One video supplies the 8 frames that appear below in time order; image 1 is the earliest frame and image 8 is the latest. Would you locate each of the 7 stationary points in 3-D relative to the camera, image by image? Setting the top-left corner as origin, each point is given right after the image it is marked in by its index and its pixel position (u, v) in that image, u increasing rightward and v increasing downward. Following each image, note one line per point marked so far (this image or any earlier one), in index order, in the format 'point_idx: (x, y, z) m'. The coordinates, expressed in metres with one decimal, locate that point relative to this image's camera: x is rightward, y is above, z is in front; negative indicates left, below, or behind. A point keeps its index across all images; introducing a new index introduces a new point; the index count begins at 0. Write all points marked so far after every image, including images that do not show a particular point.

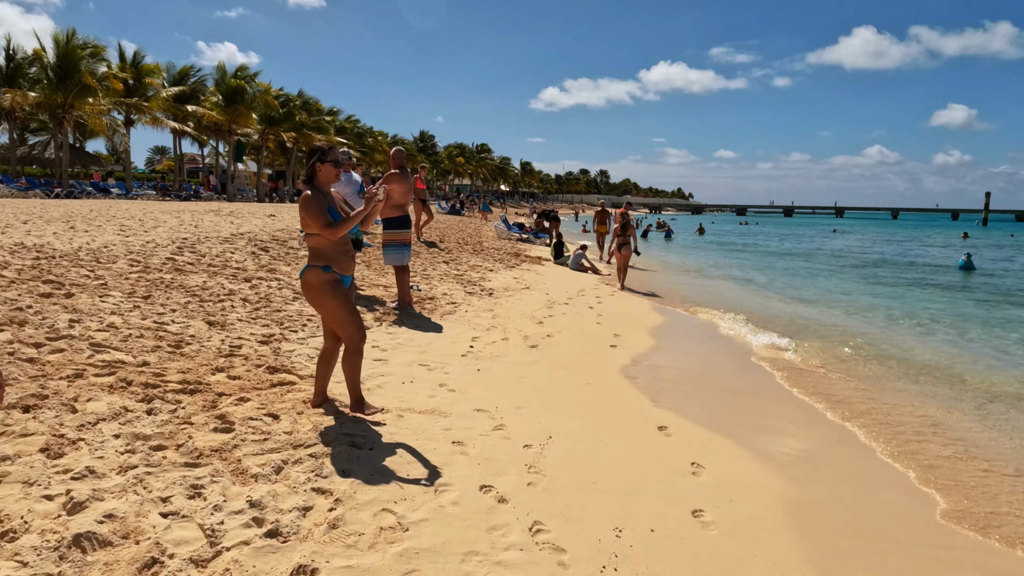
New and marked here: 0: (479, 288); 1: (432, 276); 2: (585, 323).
0: (-0.5, 0.0, +9.3) m
1: (-1.2, +0.1, +9.4) m
2: (+0.8, -0.4, +7.6) m
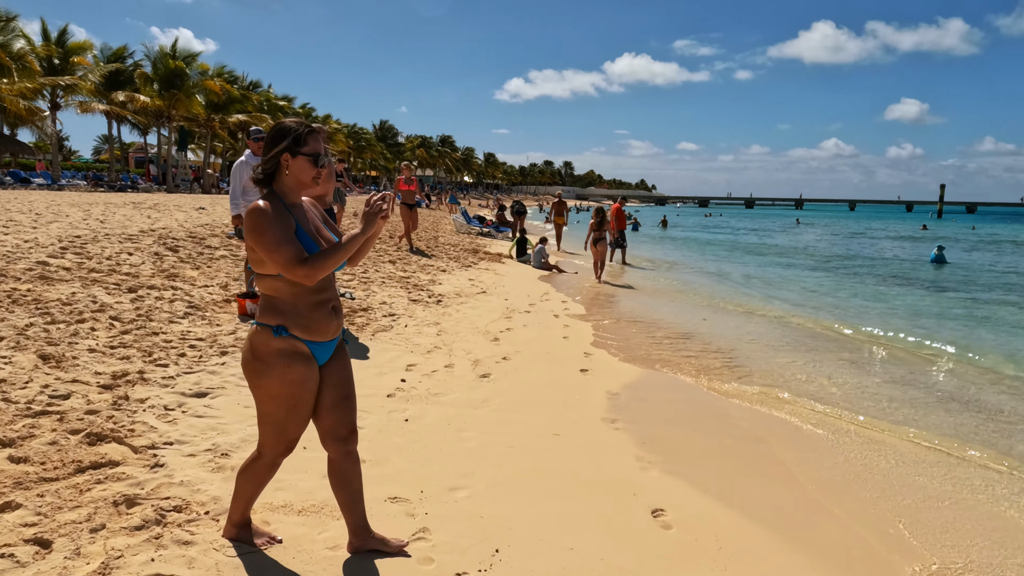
0: (-1.0, -0.1, +8.0) m
1: (-1.8, 0.0, +8.1) m
2: (+0.4, -0.5, +6.4) m
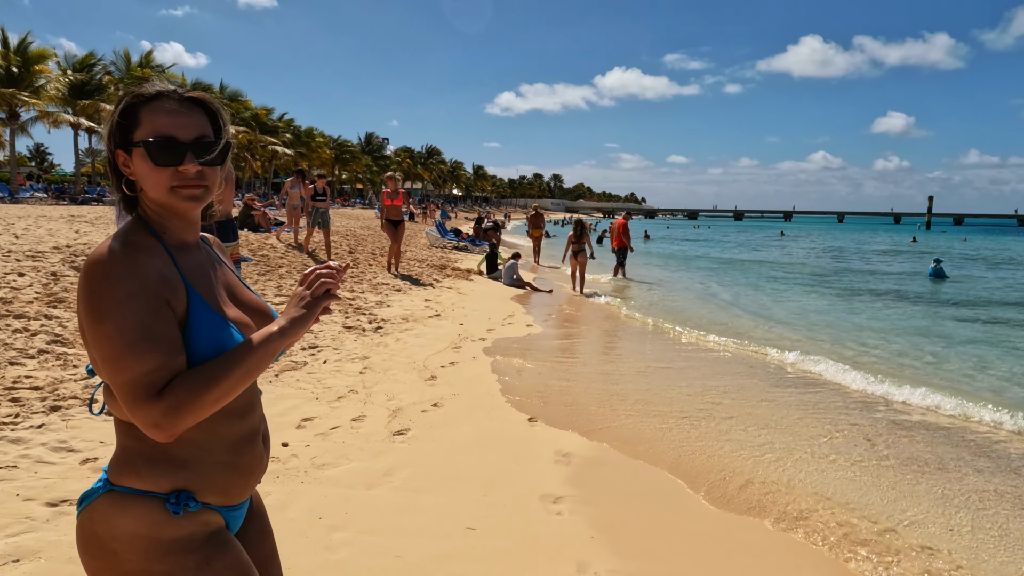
0: (-1.5, -0.3, +6.9) m
1: (-2.3, -0.2, +7.0) m
2: (-0.1, -0.7, +5.4) m
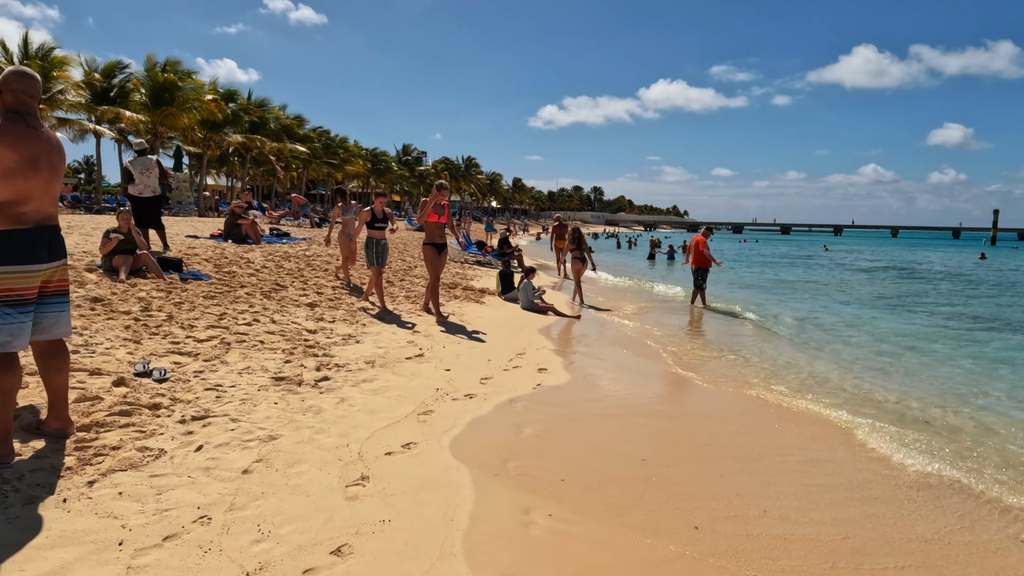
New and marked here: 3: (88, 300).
0: (-1.5, -0.6, +5.1) m
1: (-2.2, -0.5, +5.3) m
2: (-0.2, -0.9, +3.4) m
3: (-3.9, -0.1, +6.0) m
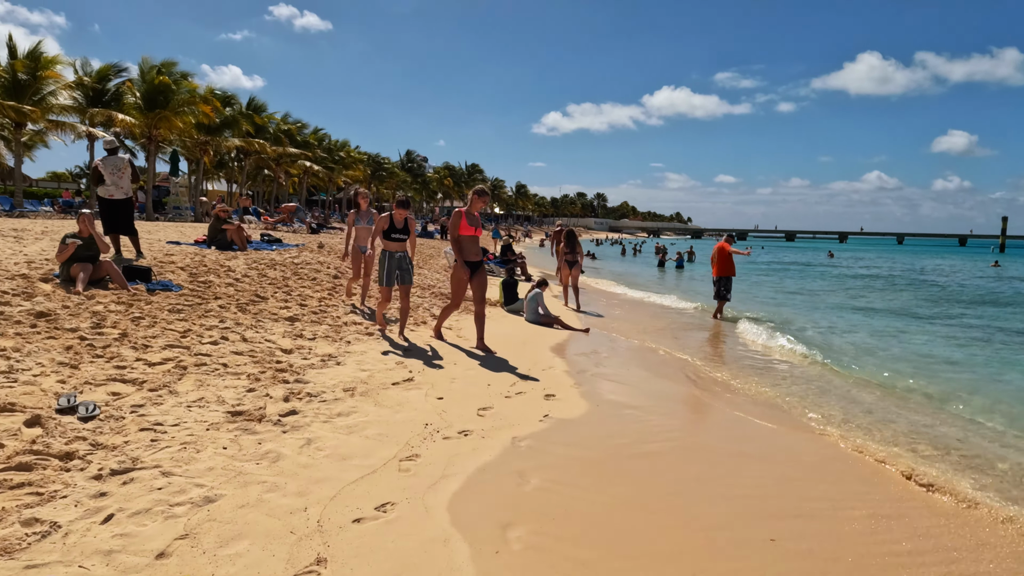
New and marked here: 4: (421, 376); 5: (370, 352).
0: (-1.5, -0.7, +4.3) m
1: (-2.2, -0.6, +4.5) m
2: (-0.2, -1.0, +2.7) m
3: (-3.8, -0.2, +5.3) m
4: (-0.7, -0.7, +5.2) m
5: (-1.2, -0.6, +5.8) m
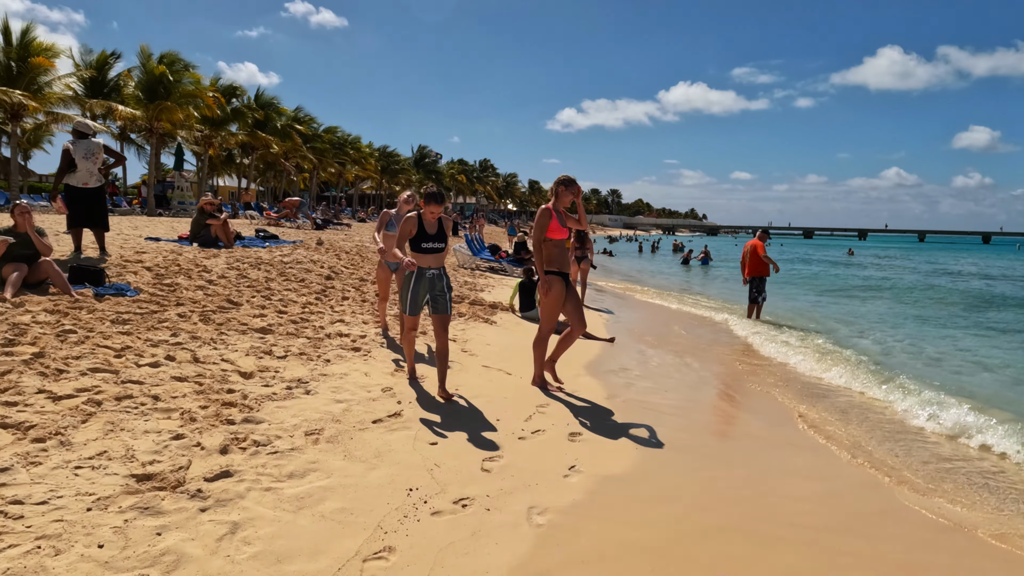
0: (-1.4, -0.7, +3.2) m
1: (-2.1, -0.6, +3.4) m
2: (-0.1, -1.1, +1.5) m
3: (-3.7, -0.3, +4.2) m
4: (-0.6, -0.8, +4.1) m
5: (-1.1, -0.6, +4.7) m
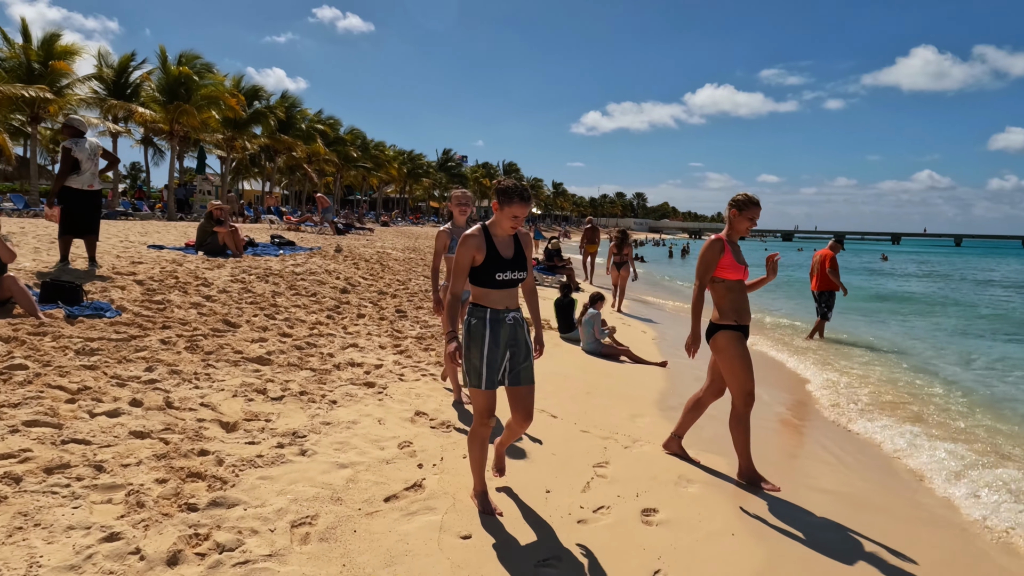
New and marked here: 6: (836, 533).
0: (-1.2, -0.9, +2.3) m
1: (-1.9, -0.8, +2.5) m
2: (0.0, -1.3, +0.6) m
3: (-3.5, -0.4, +3.4) m
4: (-0.4, -0.9, +3.1) m
5: (-0.8, -0.8, +3.8) m
6: (+1.6, -1.2, +3.2) m
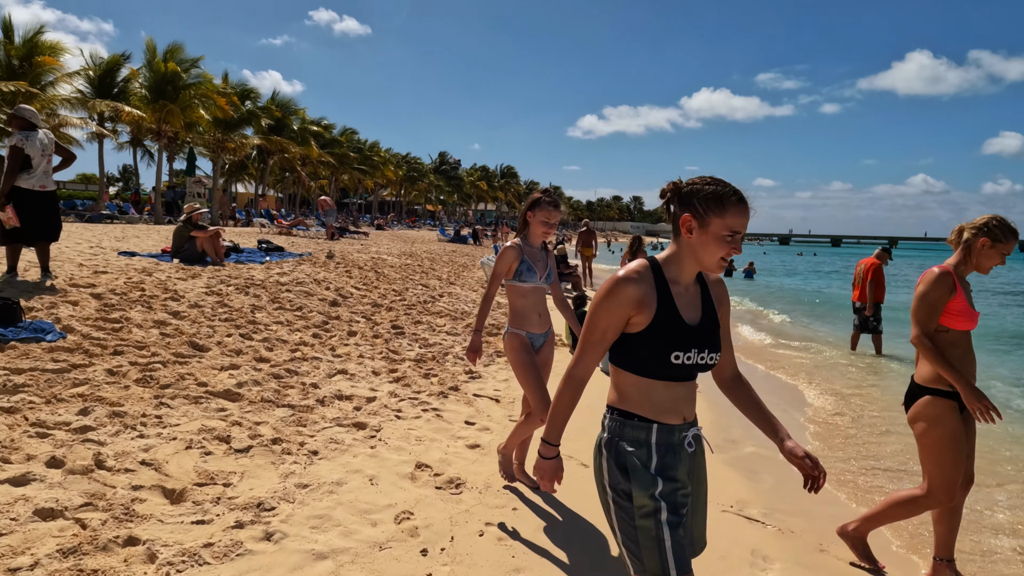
0: (-1.1, -1.0, +1.5) m
1: (-1.8, -0.9, +1.7) m
2: (+0.2, -1.3, -0.2) m
3: (-3.3, -0.5, +2.6) m
4: (-0.2, -1.0, +2.3) m
5: (-0.7, -0.9, +3.0) m
6: (+1.7, -1.3, +2.5) m
